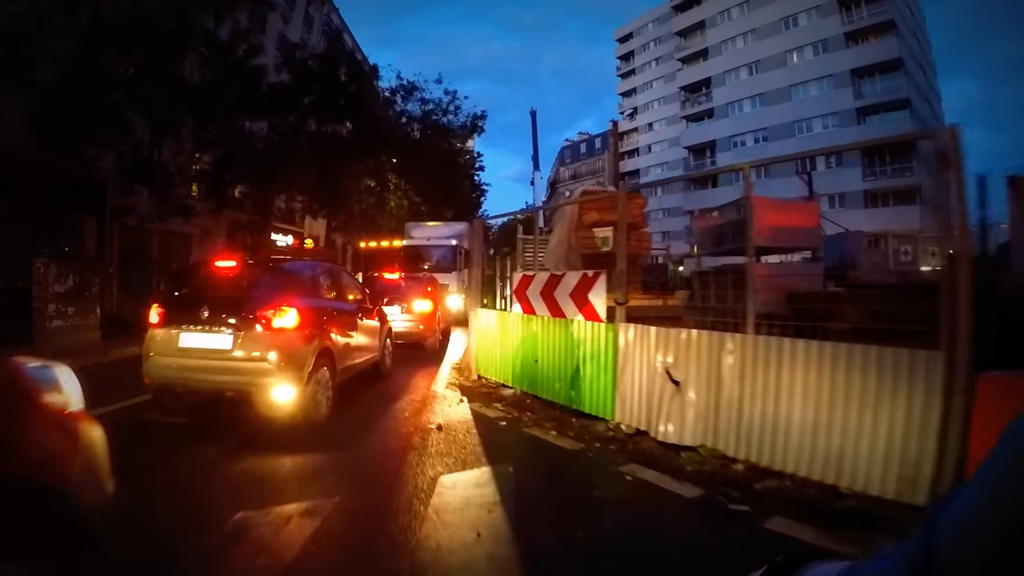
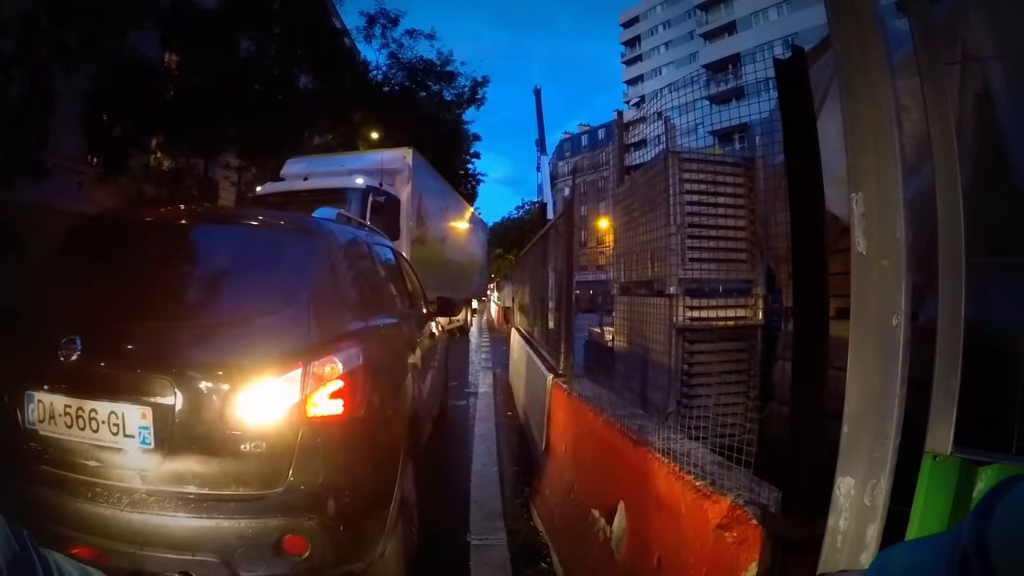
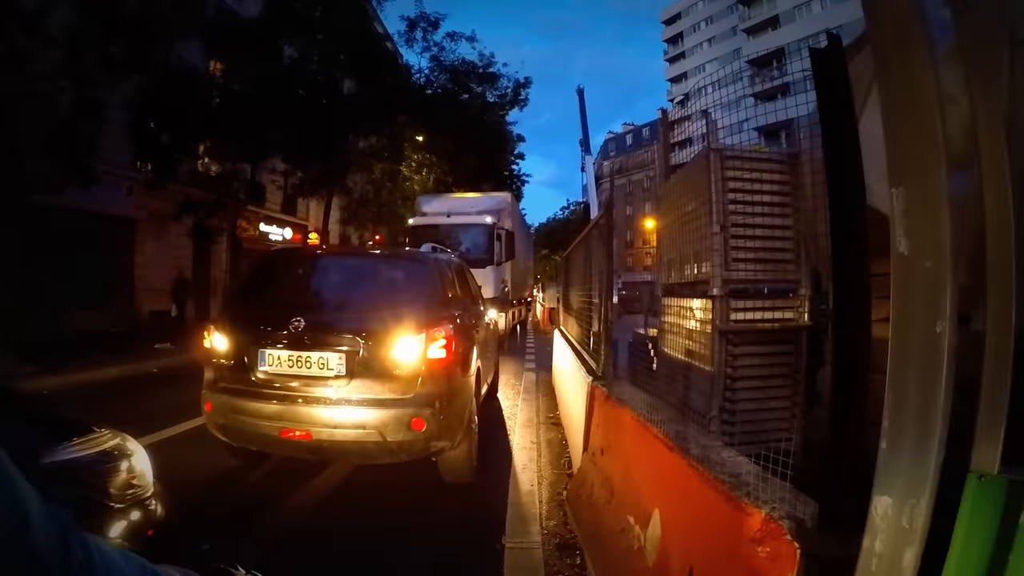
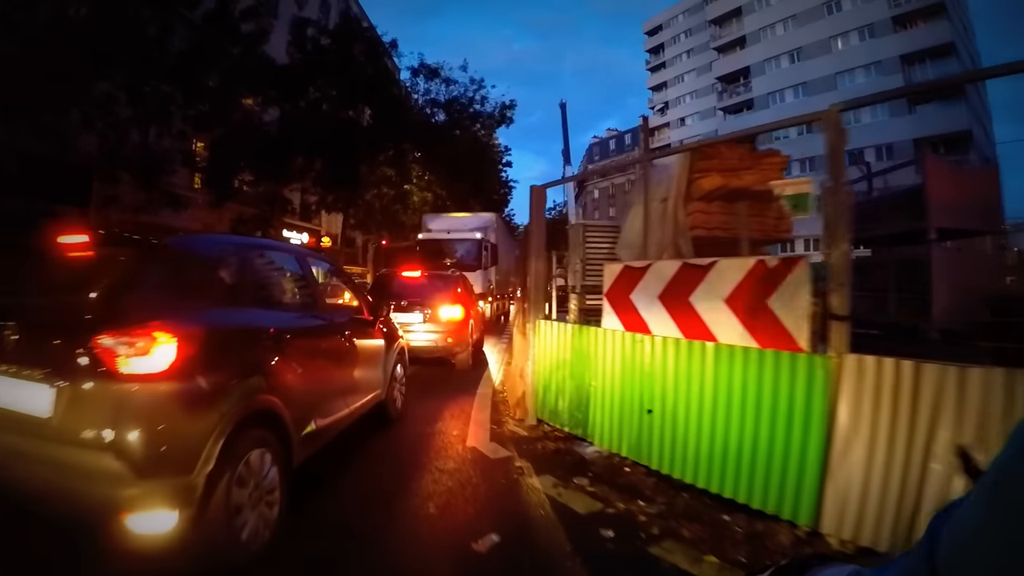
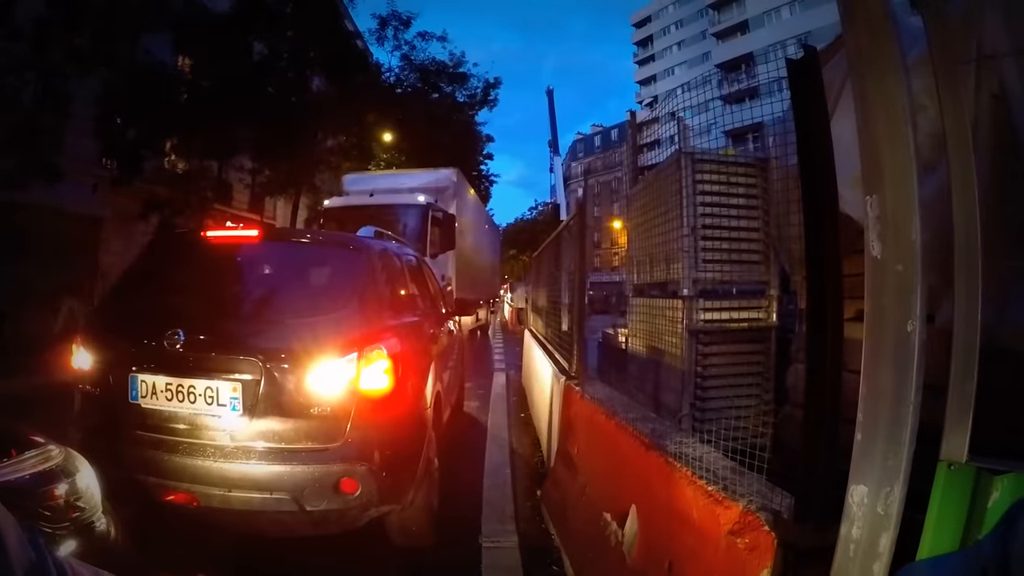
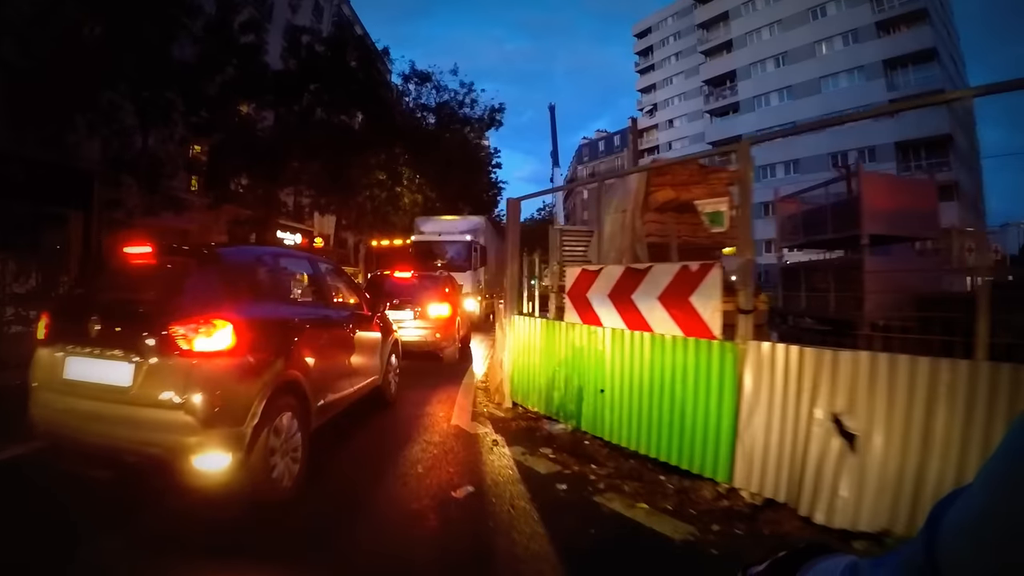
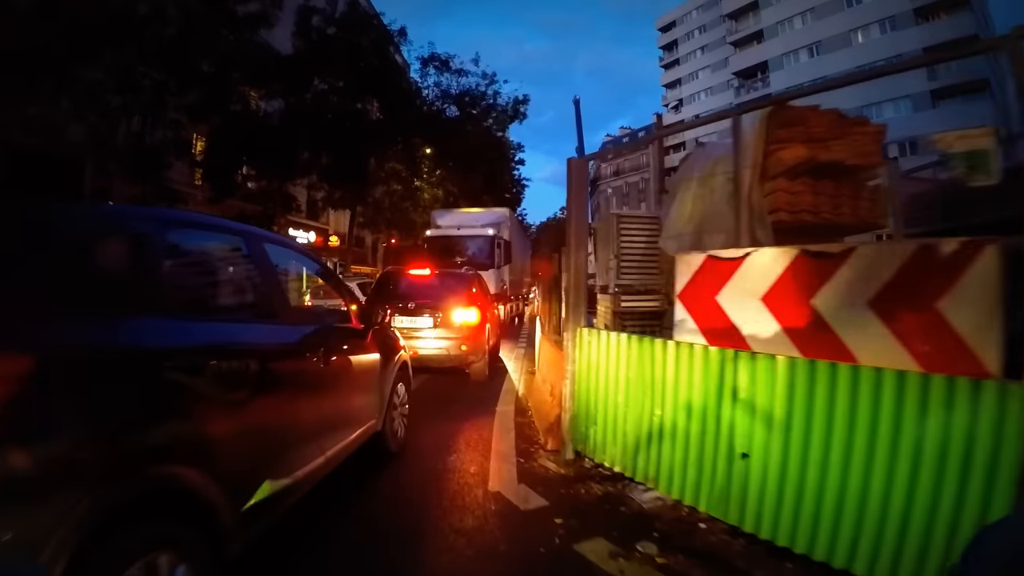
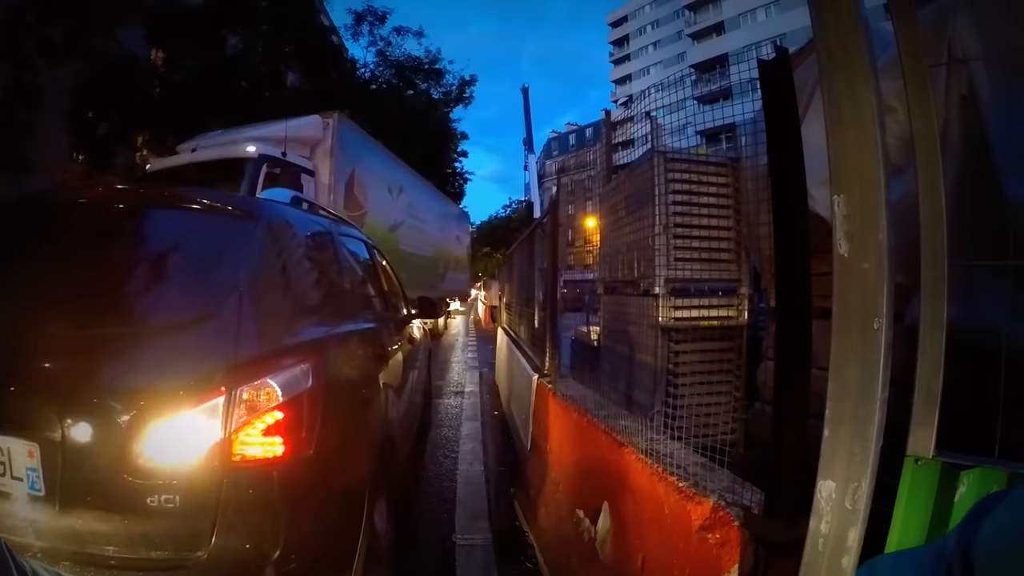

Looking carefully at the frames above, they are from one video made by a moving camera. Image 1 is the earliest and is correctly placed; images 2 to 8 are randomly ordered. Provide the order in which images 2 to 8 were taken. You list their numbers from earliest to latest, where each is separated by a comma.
6, 4, 7, 3, 5, 2, 8
